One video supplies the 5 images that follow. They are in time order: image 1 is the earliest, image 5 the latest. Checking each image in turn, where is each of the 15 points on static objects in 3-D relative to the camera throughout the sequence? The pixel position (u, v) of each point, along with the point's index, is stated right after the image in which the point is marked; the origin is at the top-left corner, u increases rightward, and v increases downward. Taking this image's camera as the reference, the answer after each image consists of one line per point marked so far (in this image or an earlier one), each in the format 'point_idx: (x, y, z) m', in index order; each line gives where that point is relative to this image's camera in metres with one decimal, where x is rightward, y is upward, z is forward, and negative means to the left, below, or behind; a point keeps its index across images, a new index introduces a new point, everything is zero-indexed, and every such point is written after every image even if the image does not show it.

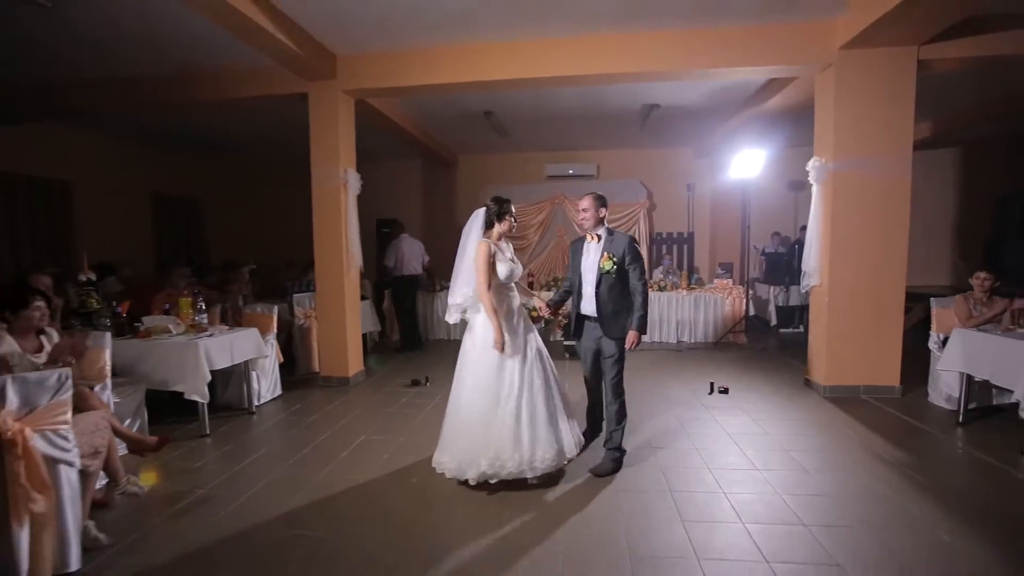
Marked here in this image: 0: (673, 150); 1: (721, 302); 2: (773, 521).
0: (+2.8, +2.4, +8.4) m
1: (+2.7, -0.2, +6.3) m
2: (+1.3, -1.1, +2.3) m
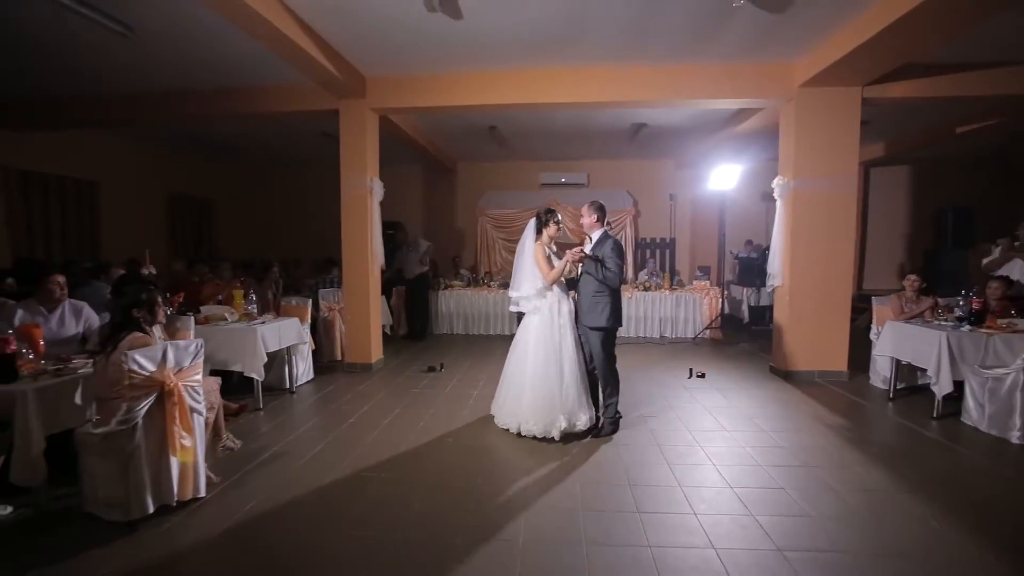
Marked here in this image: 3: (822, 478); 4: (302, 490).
0: (+2.7, +2.4, +9.1) m
1: (+2.7, -0.2, +7.1) m
2: (+1.4, -1.1, +3.0) m
3: (+1.8, -1.1, +2.8) m
4: (-1.2, -1.1, +2.8) m
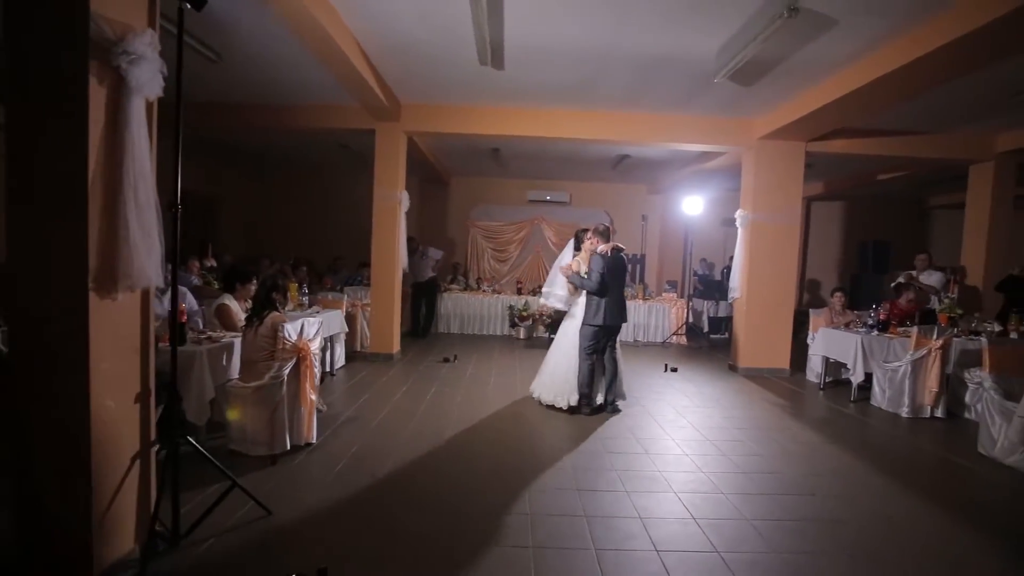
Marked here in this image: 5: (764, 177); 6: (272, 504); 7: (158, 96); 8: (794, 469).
0: (+2.5, +2.1, +10.3) m
1: (+2.6, -0.4, +8.1) m
2: (+1.6, -1.1, +3.9) m
3: (+2.1, -1.2, +3.8) m
4: (-0.9, -1.1, +3.5) m
5: (+3.1, +1.4, +5.9) m
6: (-1.2, -1.1, +2.5) m
7: (-1.3, +0.7, +1.8) m
8: (+1.9, -1.2, +3.2) m
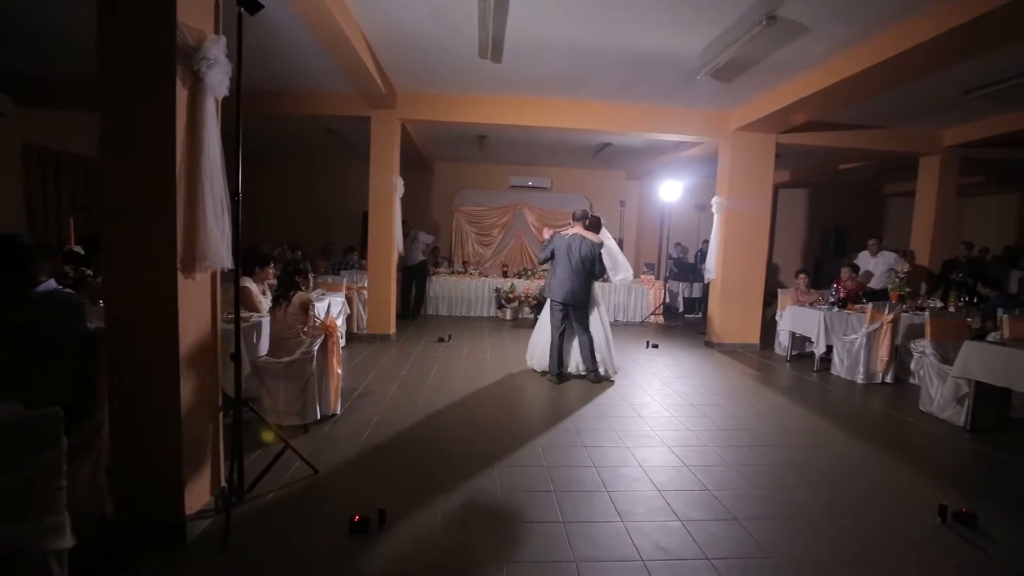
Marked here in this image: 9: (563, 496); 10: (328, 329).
0: (+2.2, +2.5, +10.6) m
1: (+2.4, -0.1, +8.6) m
2: (+1.6, -1.0, +4.4) m
3: (+2.1, -1.0, +4.3) m
4: (-0.9, -0.9, +3.8) m
5: (+3.0, +1.6, +6.4) m
6: (-1.1, -1.0, +2.8) m
7: (-1.2, +0.8, +2.0) m
8: (+1.9, -1.0, +3.6) m
9: (+0.3, -1.1, +2.5) m
10: (-1.2, -0.3, +3.2) m
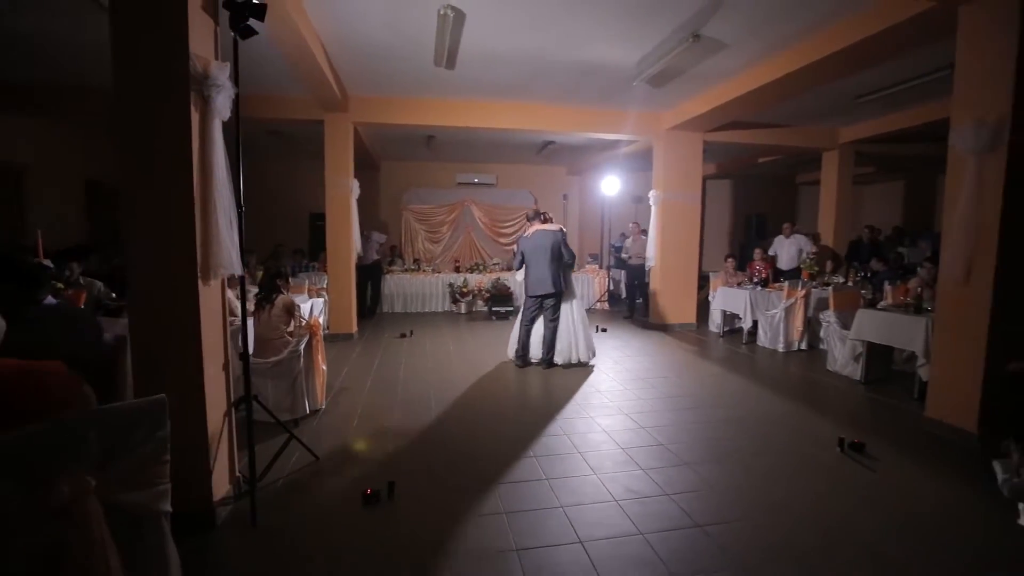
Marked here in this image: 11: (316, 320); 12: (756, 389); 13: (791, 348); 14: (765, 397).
0: (+1.0, +2.7, +11.1) m
1: (+1.5, +0.1, +9.2) m
2: (+1.3, -0.8, +4.9) m
3: (+1.8, -0.8, +4.9) m
4: (-1.1, -0.9, +4.0) m
5: (+2.3, +1.8, +7.0) m
6: (-1.2, -1.0, +3.0) m
7: (-1.3, +0.8, +2.2) m
8: (+1.7, -0.9, +4.2) m
9: (+0.2, -1.0, +2.9) m
10: (-1.4, -0.3, +3.4) m
11: (-1.4, -0.2, +3.5) m
12: (+2.2, -0.9, +4.3) m
13: (+3.3, -0.7, +5.7) m
14: (+2.1, -0.9, +4.0) m
